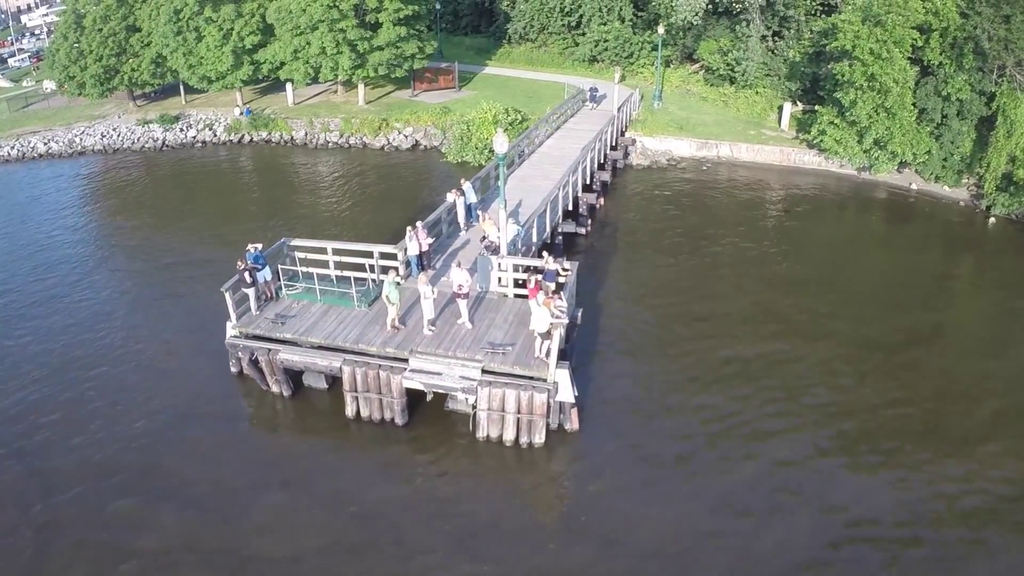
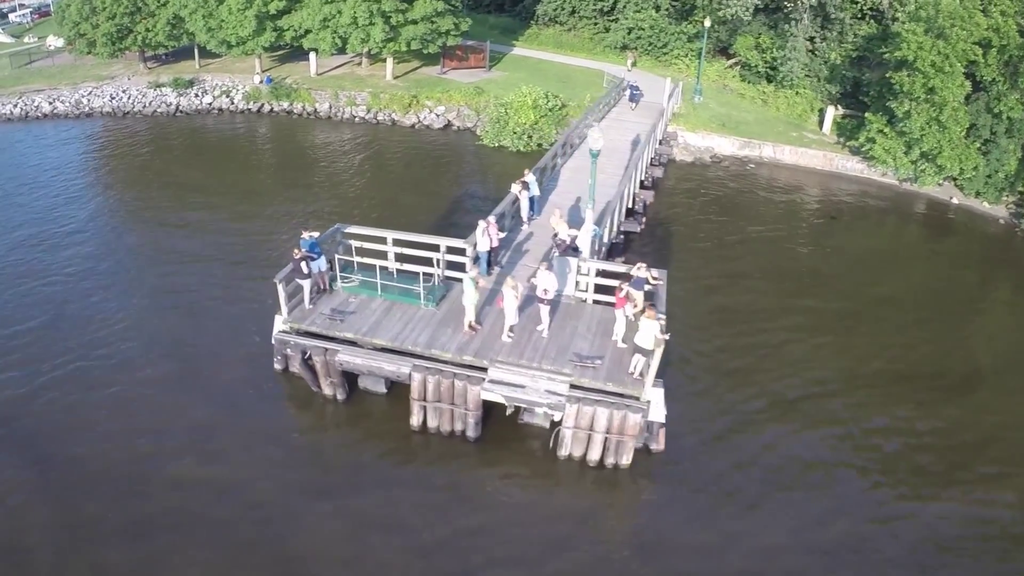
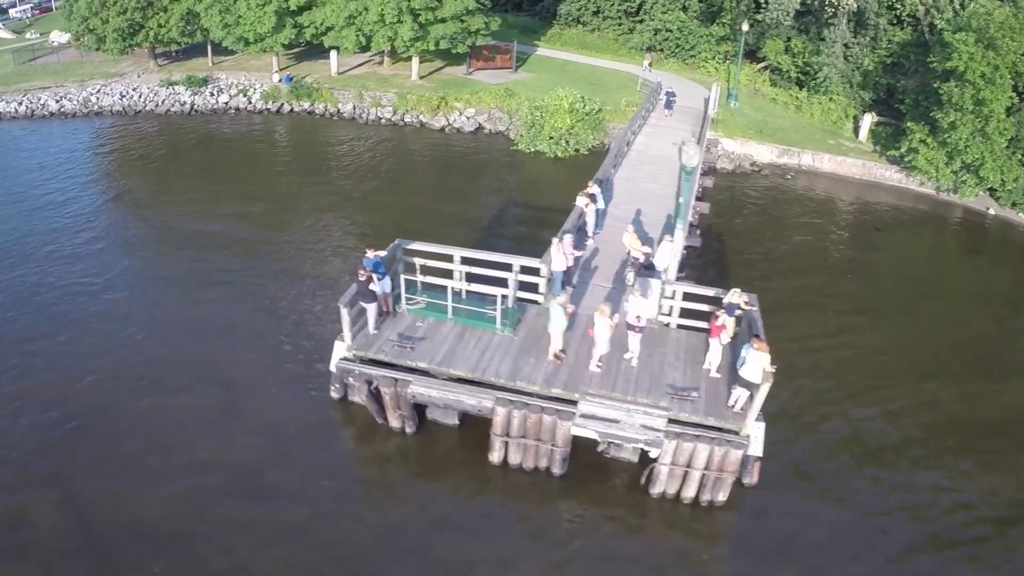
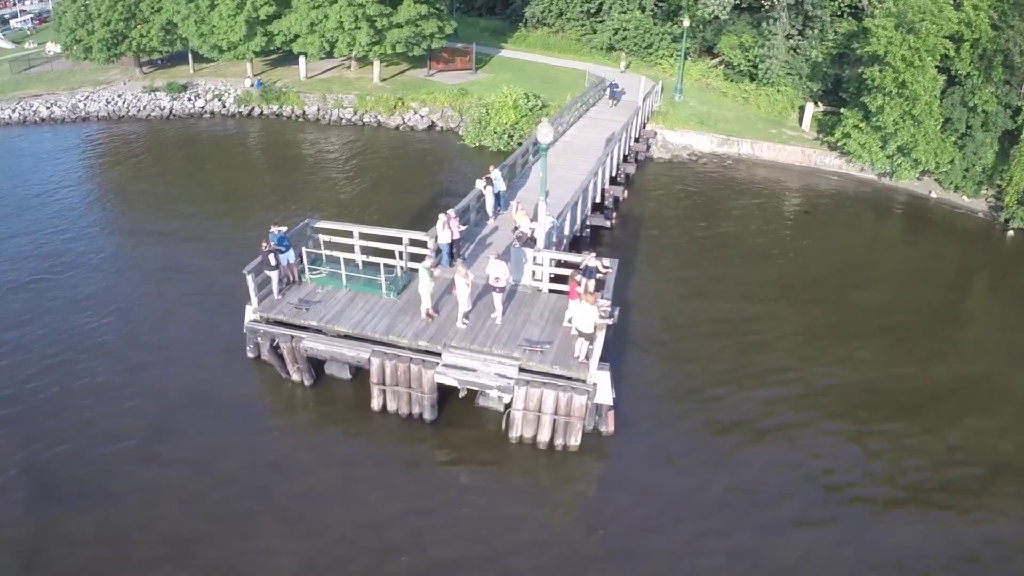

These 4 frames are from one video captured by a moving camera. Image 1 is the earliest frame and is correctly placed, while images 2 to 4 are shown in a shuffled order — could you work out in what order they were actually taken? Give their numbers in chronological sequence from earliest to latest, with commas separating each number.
4, 2, 3
